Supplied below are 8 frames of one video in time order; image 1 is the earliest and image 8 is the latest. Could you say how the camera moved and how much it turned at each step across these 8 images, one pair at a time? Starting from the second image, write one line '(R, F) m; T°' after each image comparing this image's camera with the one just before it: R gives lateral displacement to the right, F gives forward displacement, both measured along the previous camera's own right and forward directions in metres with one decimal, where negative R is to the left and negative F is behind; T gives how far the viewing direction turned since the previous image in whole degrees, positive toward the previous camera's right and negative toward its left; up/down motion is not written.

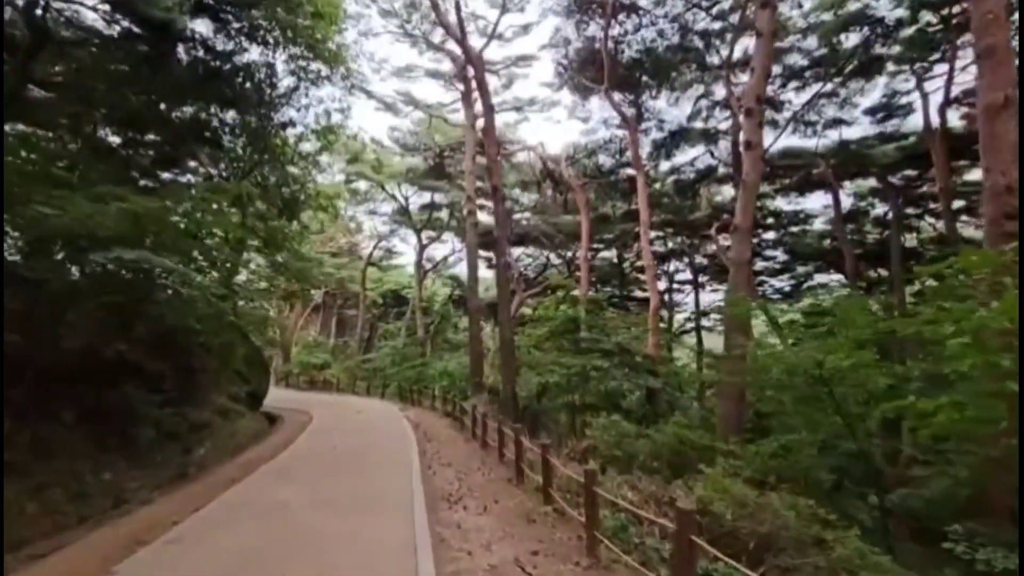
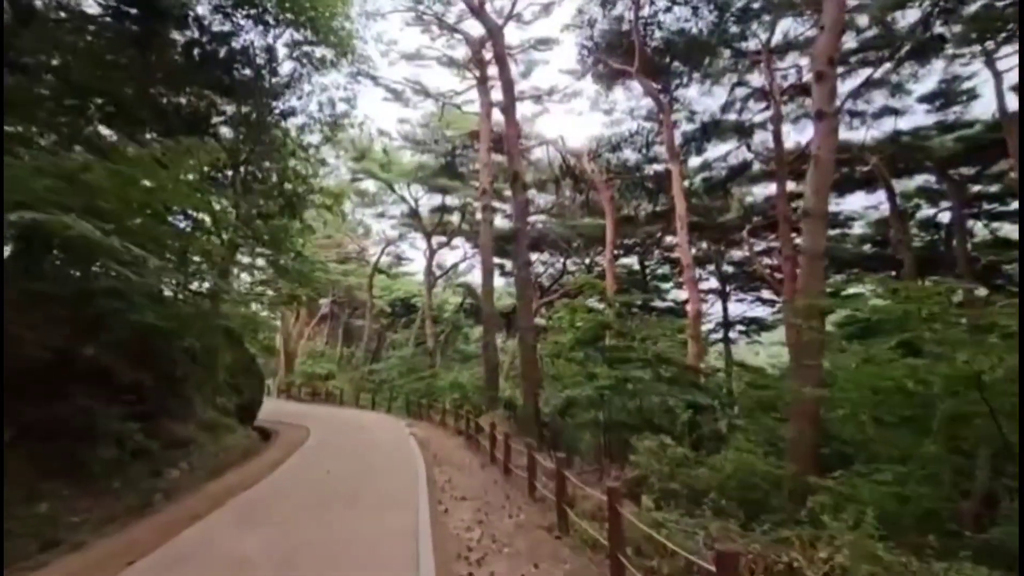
(-0.3, +1.7) m; -1°
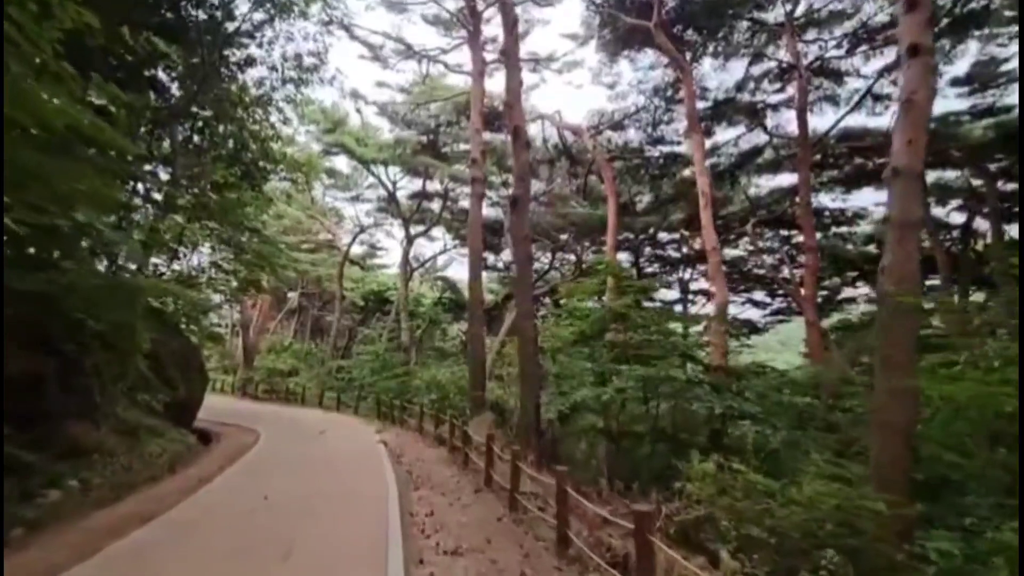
(-0.4, +2.2) m; +3°
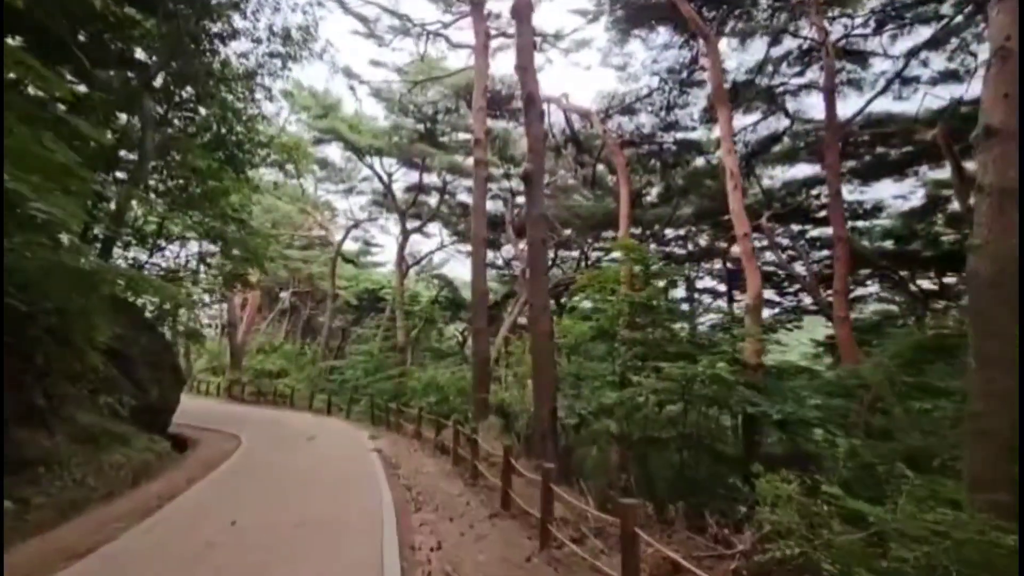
(-0.3, +1.2) m; +1°
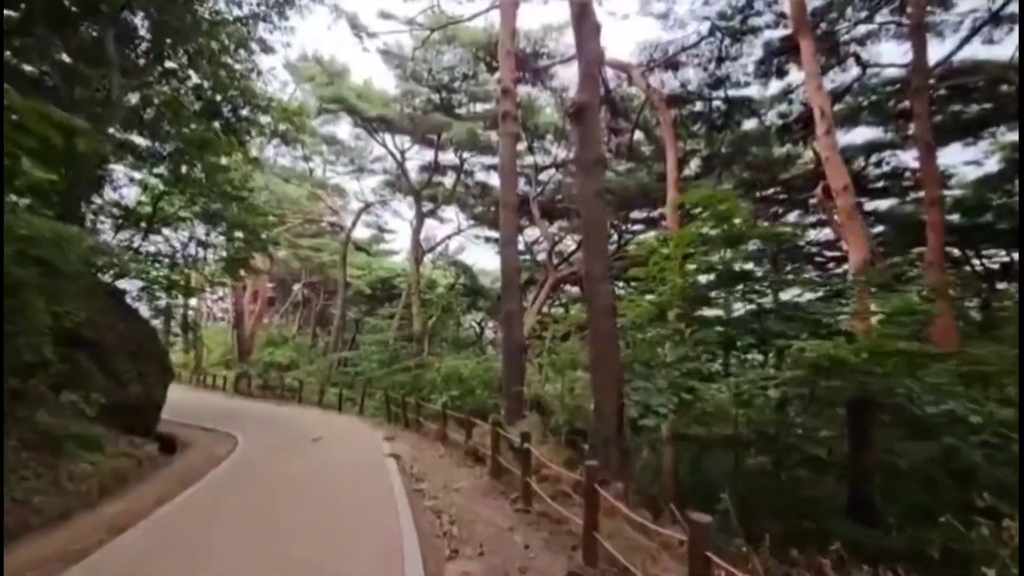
(-0.5, +1.8) m; -1°
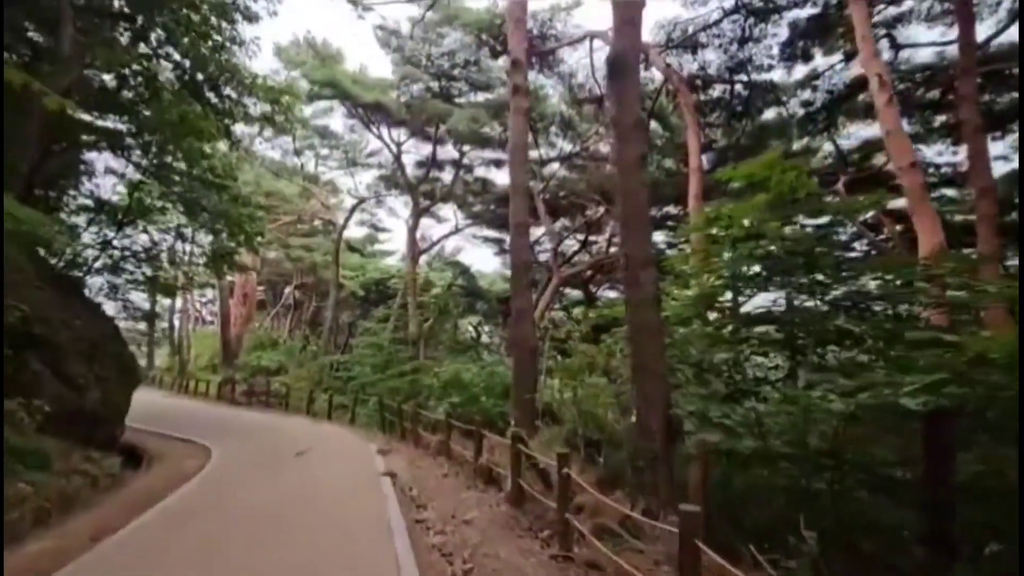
(-0.3, +1.2) m; +1°
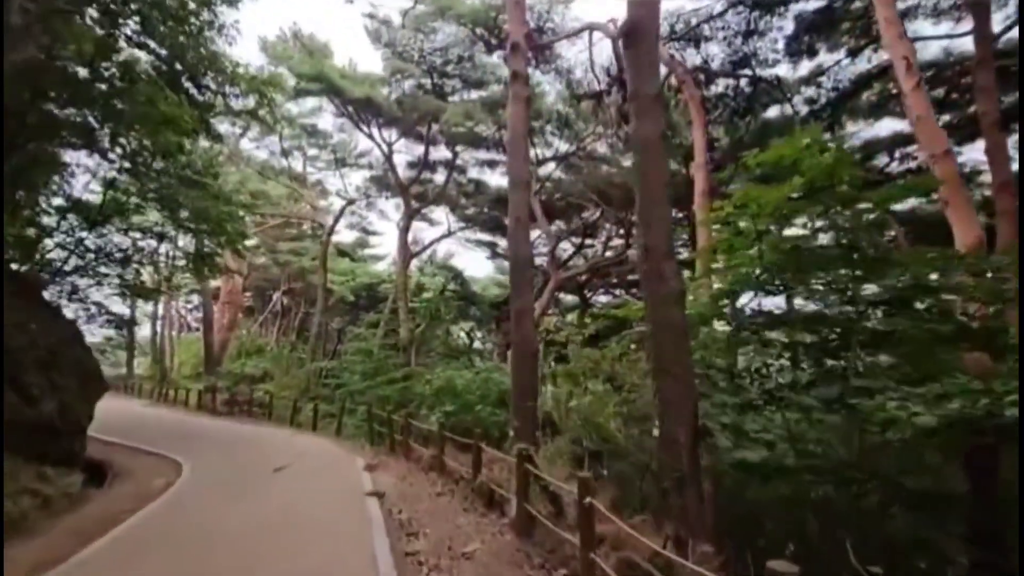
(-0.1, +0.7) m; +1°
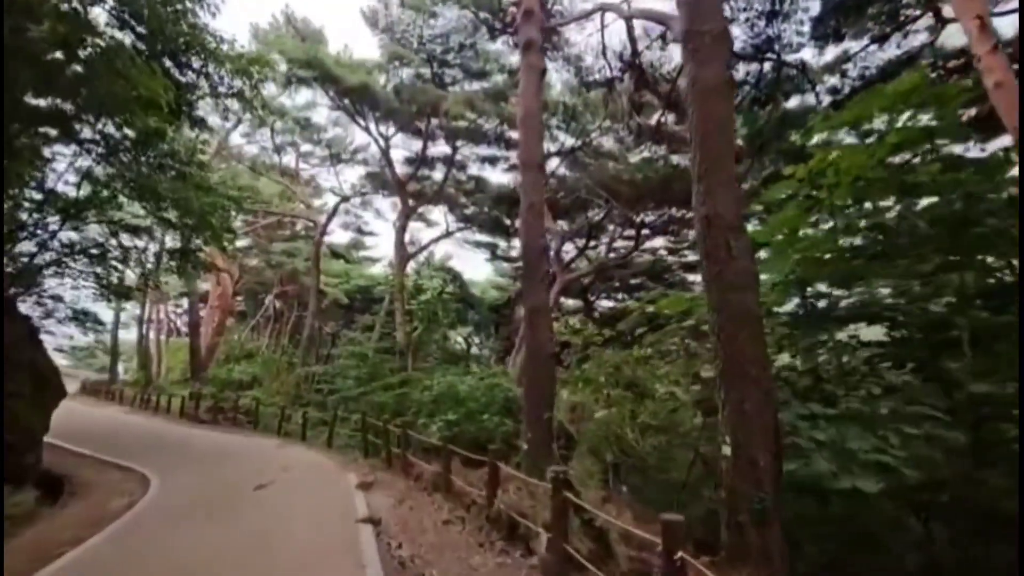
(-0.3, +1.0) m; +1°
